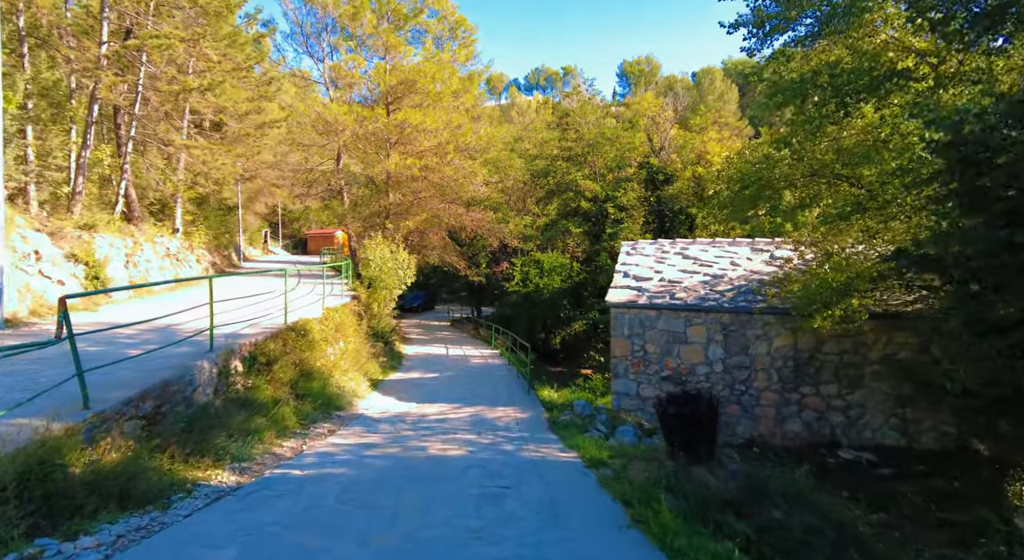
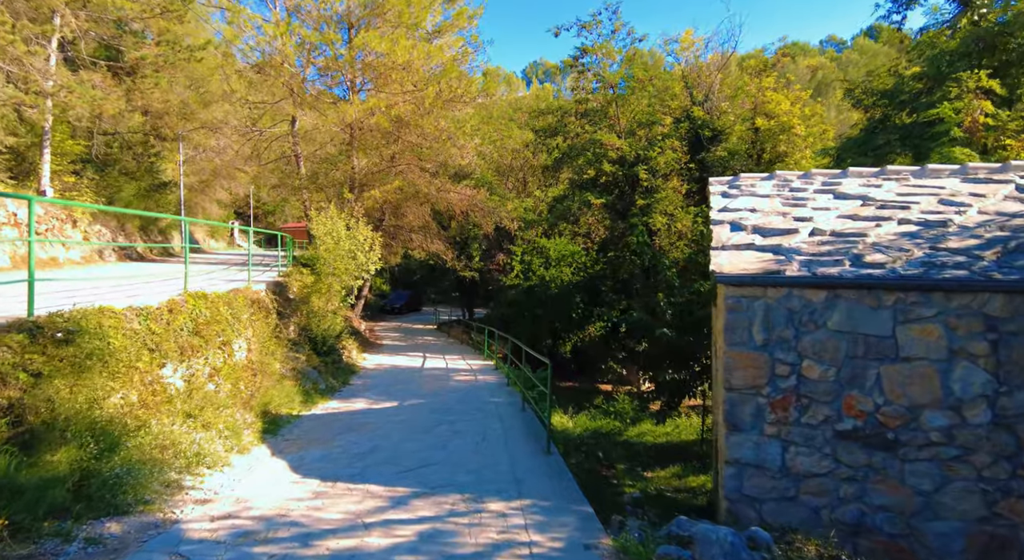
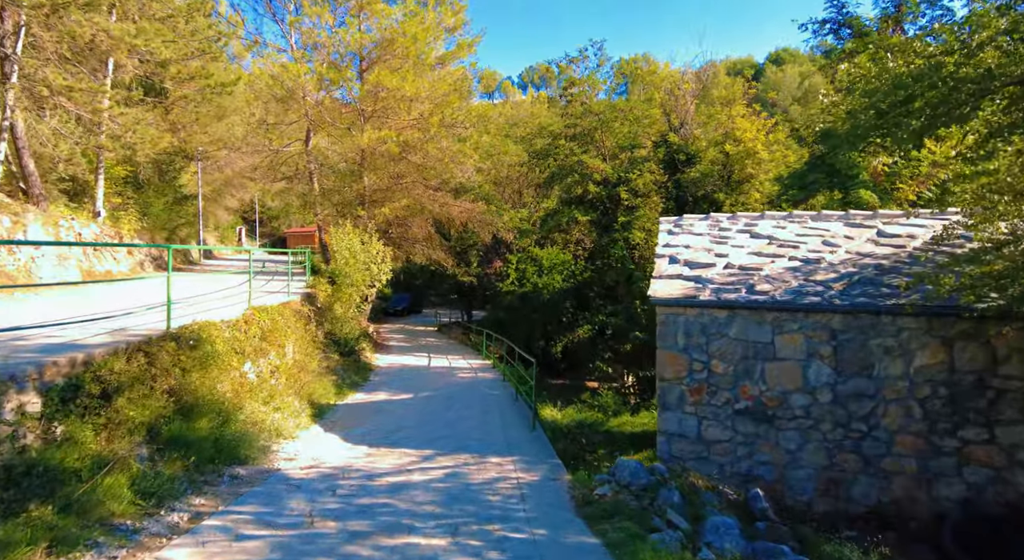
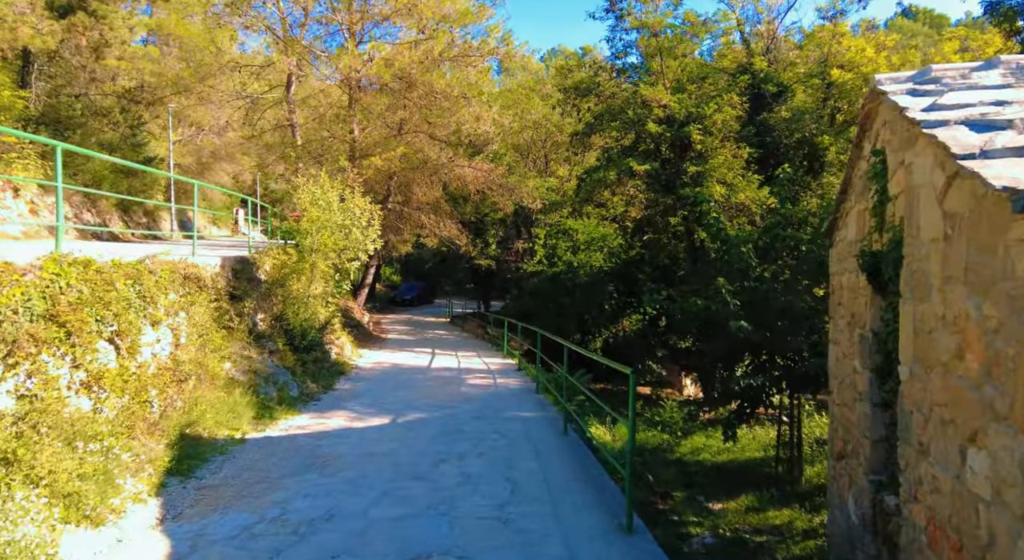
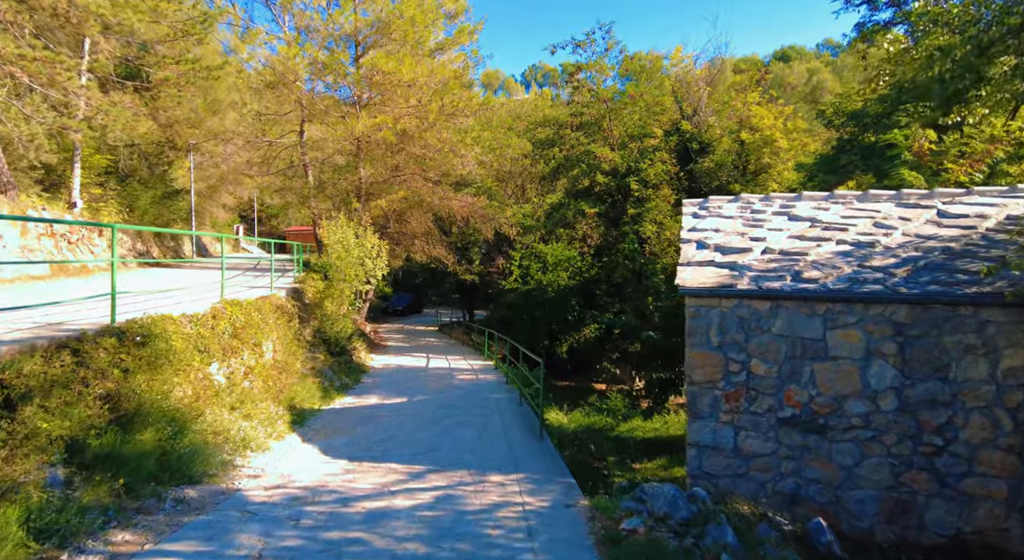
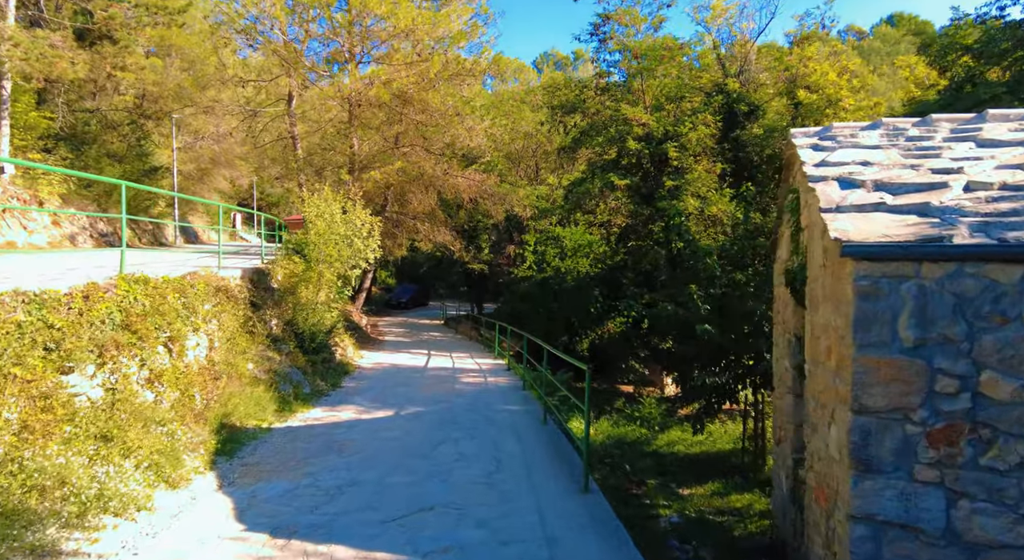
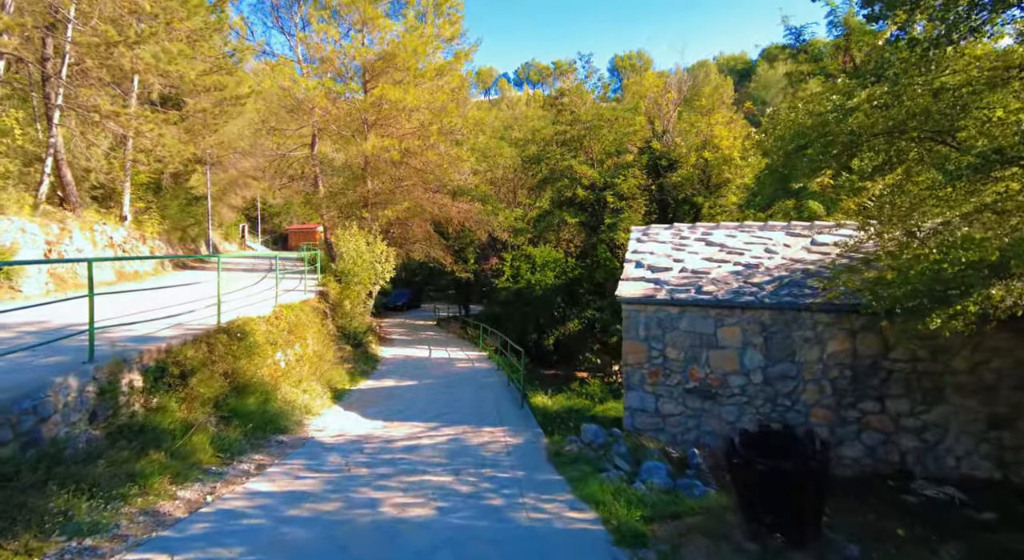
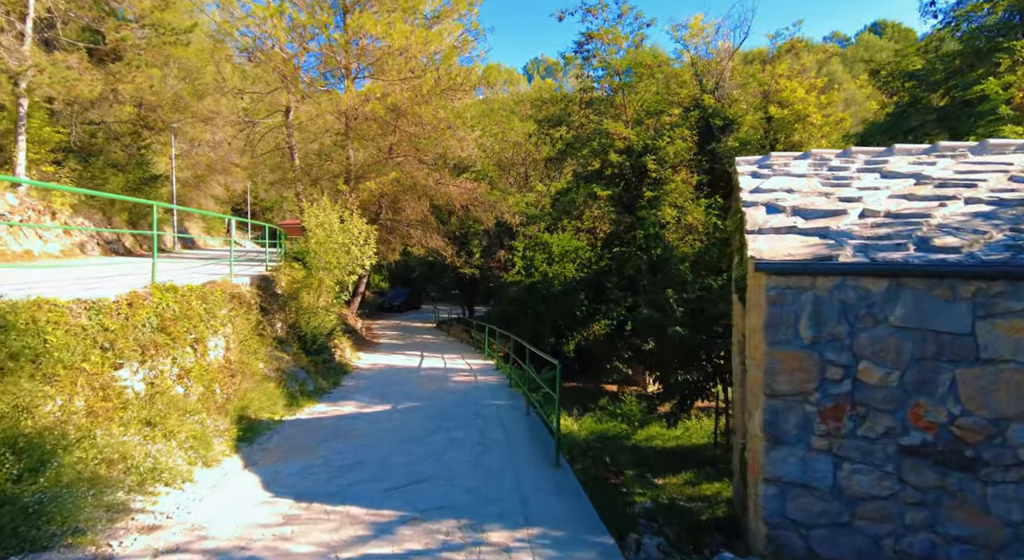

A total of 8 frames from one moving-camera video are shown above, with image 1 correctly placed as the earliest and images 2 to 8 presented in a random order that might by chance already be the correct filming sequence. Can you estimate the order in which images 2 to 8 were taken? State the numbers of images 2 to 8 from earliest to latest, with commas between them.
7, 3, 5, 2, 8, 6, 4
